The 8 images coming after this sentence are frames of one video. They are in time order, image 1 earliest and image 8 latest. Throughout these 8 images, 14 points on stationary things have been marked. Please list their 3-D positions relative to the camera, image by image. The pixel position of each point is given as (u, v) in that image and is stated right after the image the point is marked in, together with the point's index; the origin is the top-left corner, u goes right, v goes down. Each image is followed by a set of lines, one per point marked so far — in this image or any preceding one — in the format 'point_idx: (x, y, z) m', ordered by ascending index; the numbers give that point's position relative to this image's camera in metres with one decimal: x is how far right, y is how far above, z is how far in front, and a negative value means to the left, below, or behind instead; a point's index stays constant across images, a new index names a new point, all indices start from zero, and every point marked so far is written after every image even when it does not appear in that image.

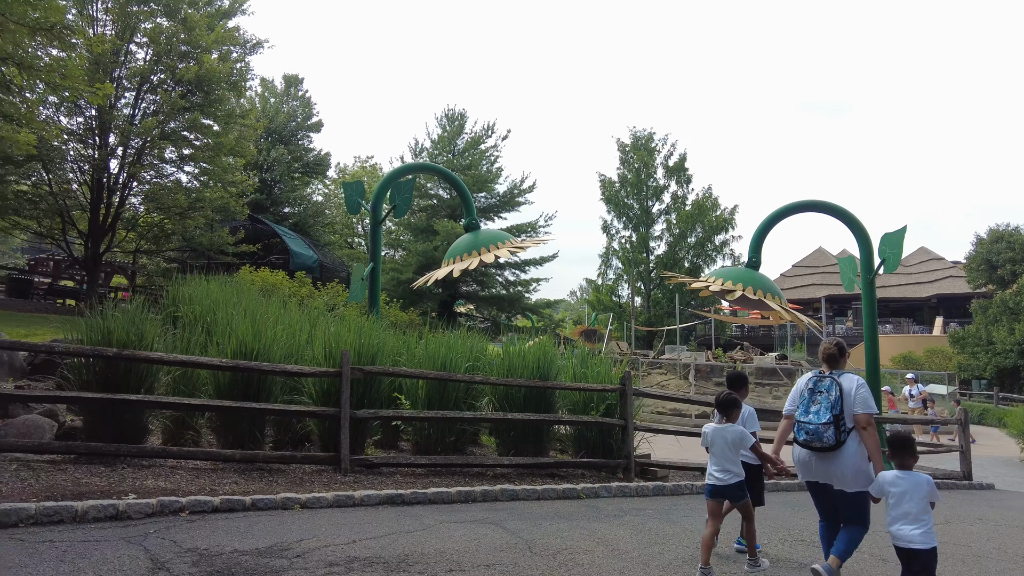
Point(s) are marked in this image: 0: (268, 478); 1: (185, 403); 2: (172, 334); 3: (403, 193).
0: (-2.1, -1.7, +5.8) m
1: (-2.8, -1.0, +5.8) m
2: (-3.5, -0.5, +6.8) m
3: (-1.9, +1.6, +11.0) m
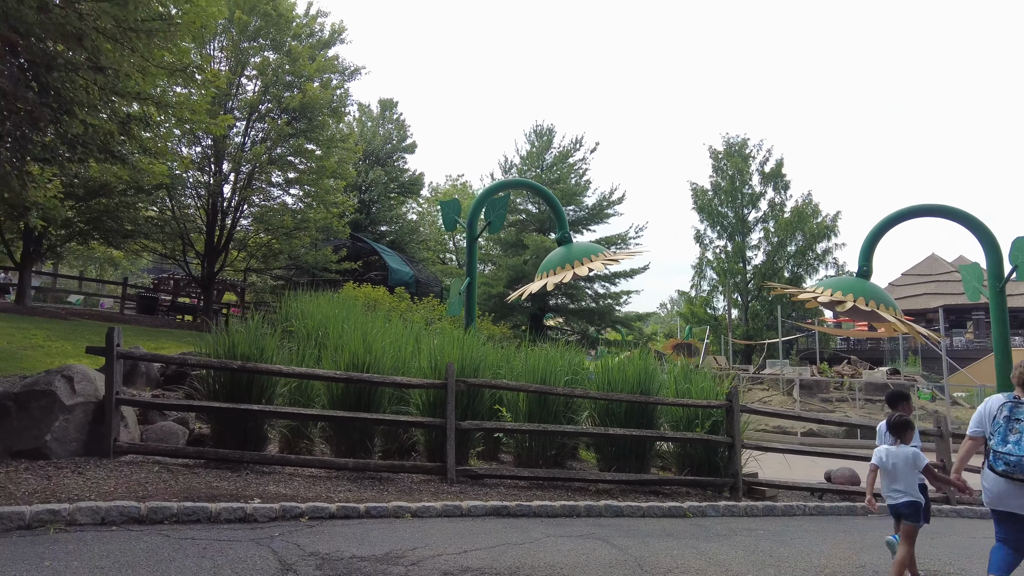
0: (-1.2, -1.8, +6.0) m
1: (-1.9, -1.2, +6.1) m
2: (-2.4, -0.6, +7.3) m
3: (-0.3, +1.3, +11.2) m
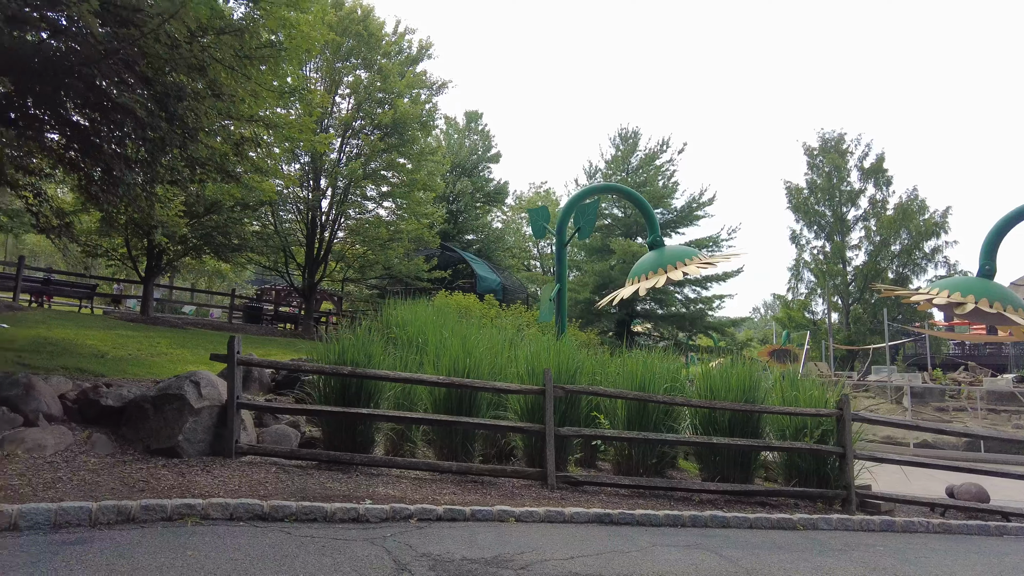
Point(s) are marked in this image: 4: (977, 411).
0: (-0.3, -1.9, +6.1) m
1: (-1.0, -1.2, +6.3) m
2: (-1.4, -0.7, +7.5) m
3: (+1.3, +1.2, +11.2) m
4: (+12.2, -3.2, +17.4) m
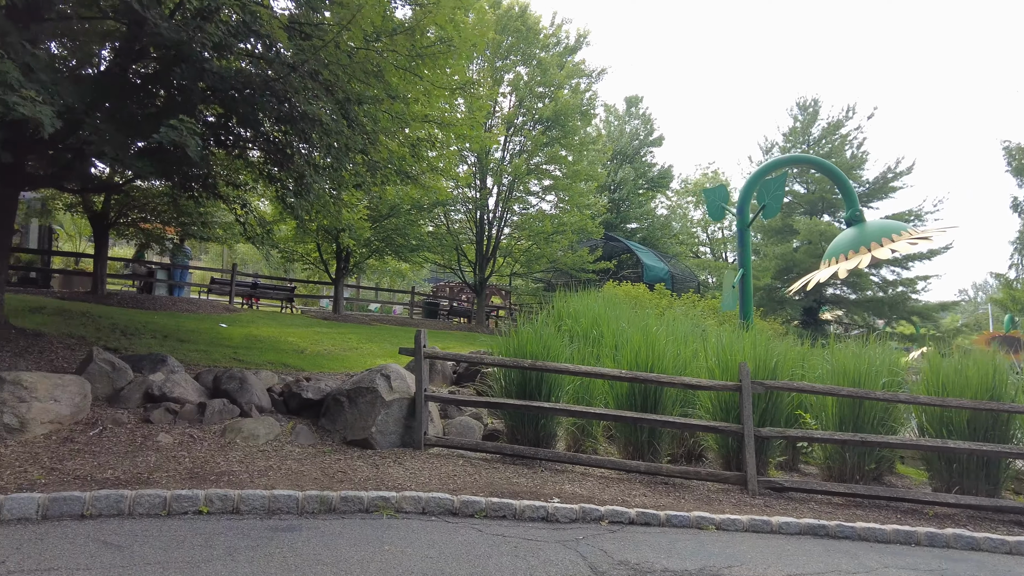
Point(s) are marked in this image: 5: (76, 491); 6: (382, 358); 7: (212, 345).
0: (+1.4, -1.8, +5.7) m
1: (+0.7, -1.1, +6.0) m
2: (+0.6, -0.6, +7.3) m
3: (+4.0, +1.5, +10.2) m
4: (+16.3, -2.5, +13.6) m
5: (-2.8, -1.3, +4.3) m
6: (-2.3, -1.3, +11.9) m
7: (-4.5, -0.9, +9.9) m
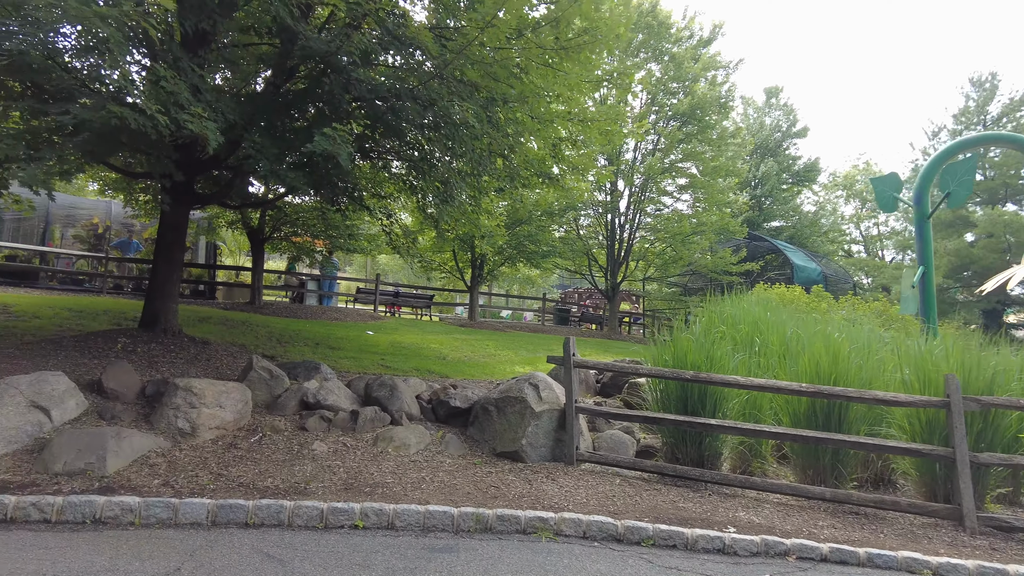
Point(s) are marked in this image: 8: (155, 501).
0: (+2.6, -1.8, +4.9) m
1: (+2.0, -1.2, +5.4) m
2: (+2.2, -0.7, +6.6) m
3: (+6.0, +1.5, +8.9) m
4: (+18.8, -2.4, +9.9) m
5: (-1.8, -1.4, +4.3) m
6: (+0.1, -1.4, +11.7) m
7: (-2.3, -1.0, +10.1) m
8: (-2.2, -1.3, +4.1) m
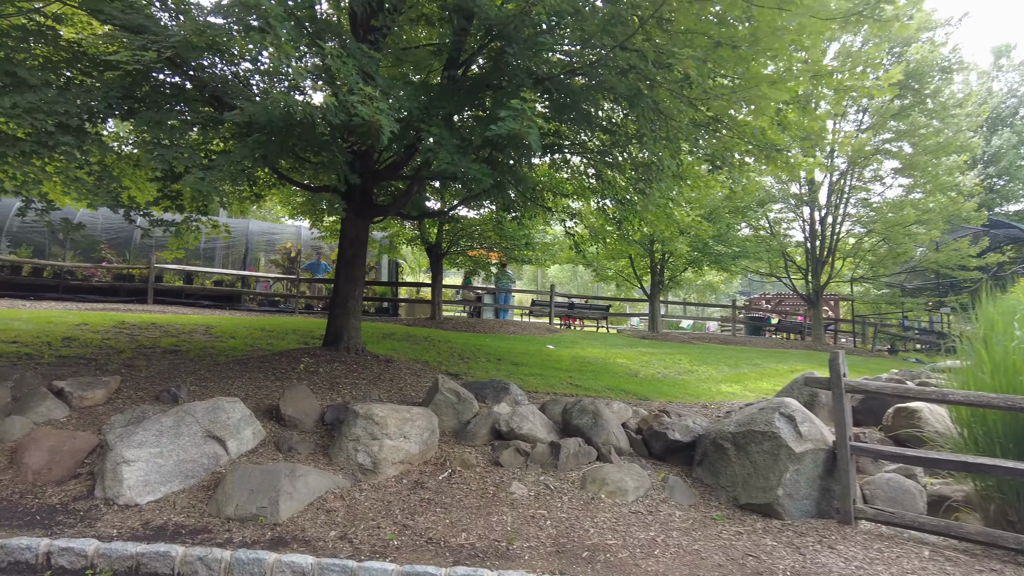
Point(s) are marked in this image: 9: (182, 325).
0: (+4.0, -1.6, +2.8) m
1: (+3.5, -1.1, +3.5) m
2: (+4.0, -0.6, +4.7) m
3: (+8.1, +1.7, +6.0) m
4: (+20.9, -1.7, +3.7) m
5: (-0.4, -1.4, +3.4) m
6: (+3.2, -1.4, +10.1) m
7: (+0.4, -1.1, +9.2) m
8: (-0.9, -1.4, +3.3) m
9: (-5.2, -0.6, +10.5) m
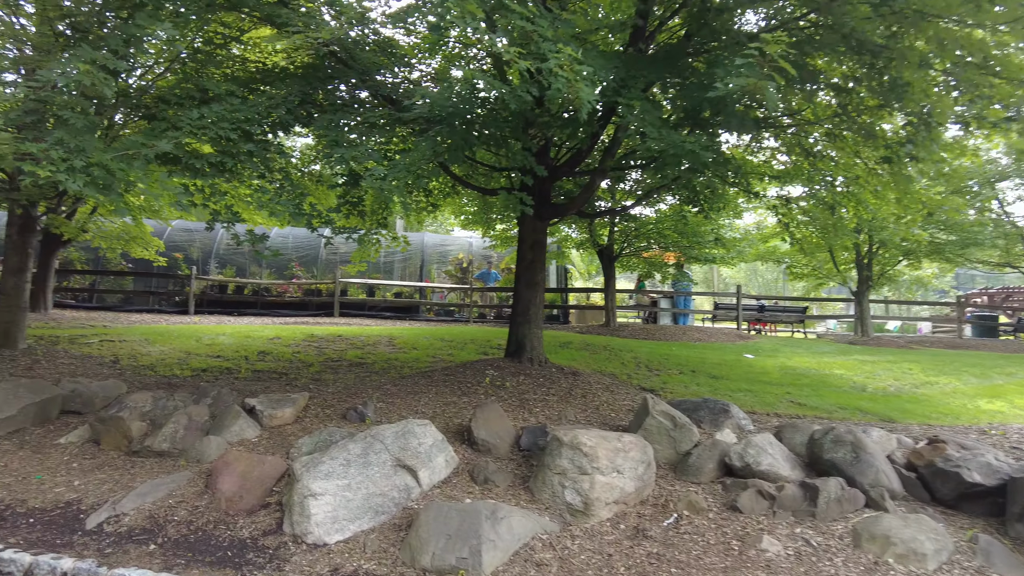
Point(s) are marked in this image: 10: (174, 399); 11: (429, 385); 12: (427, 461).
0: (+4.8, -1.5, +0.9) m
1: (+4.5, -0.9, +1.7) m
2: (+5.2, -0.5, +2.8) m
3: (+9.5, +1.9, +3.1) m
4: (+21.4, -1.0, -2.2) m
5: (+0.7, -1.4, +2.5) m
6: (+5.8, -1.3, +8.2) m
7: (+2.9, -1.1, +8.0) m
8: (+0.2, -1.4, +2.6) m
9: (-2.3, -0.8, +10.6) m
10: (-2.7, -0.9, +5.3) m
11: (-0.8, -0.9, +6.2) m
12: (-0.5, -1.0, +4.0) m
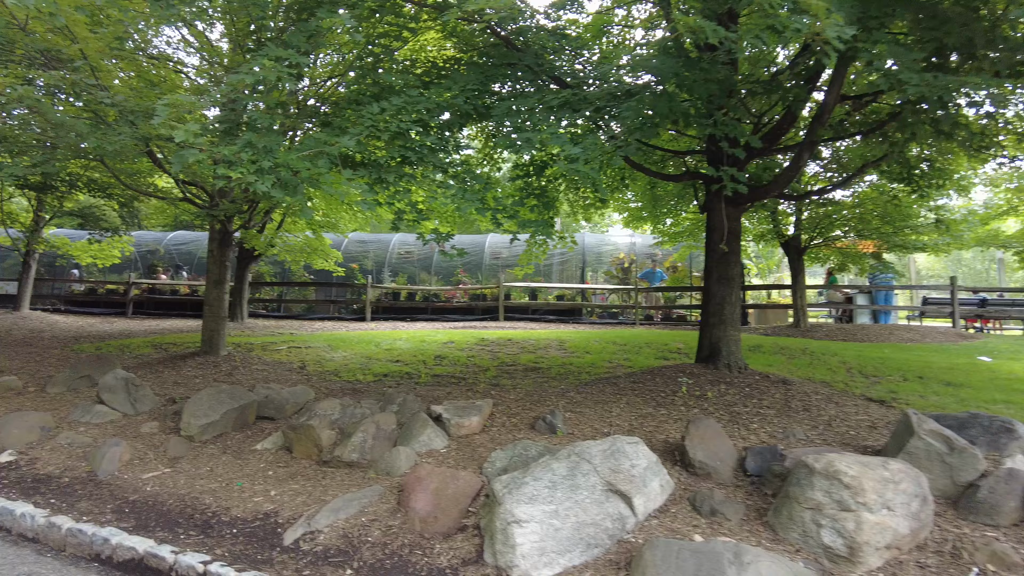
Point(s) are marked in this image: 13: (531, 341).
0: (+5.2, -1.3, -0.8) m
1: (+5.0, -0.7, 0.0) m
2: (+5.9, -0.3, +0.9) m
3: (+10.1, +2.3, +0.3) m
4: (+20.6, -0.3, -7.6) m
5: (+1.5, -1.3, +1.7) m
6: (+7.7, -1.1, +6.0) m
7: (+4.8, -1.0, +6.5) m
8: (+1.0, -1.3, +1.9) m
9: (+0.4, -0.8, +10.2) m
10: (-1.2, -0.9, +5.2) m
11: (+0.9, -0.9, +5.6) m
12: (+0.7, -1.0, +3.4) m
13: (+0.3, -0.8, +10.1) m
